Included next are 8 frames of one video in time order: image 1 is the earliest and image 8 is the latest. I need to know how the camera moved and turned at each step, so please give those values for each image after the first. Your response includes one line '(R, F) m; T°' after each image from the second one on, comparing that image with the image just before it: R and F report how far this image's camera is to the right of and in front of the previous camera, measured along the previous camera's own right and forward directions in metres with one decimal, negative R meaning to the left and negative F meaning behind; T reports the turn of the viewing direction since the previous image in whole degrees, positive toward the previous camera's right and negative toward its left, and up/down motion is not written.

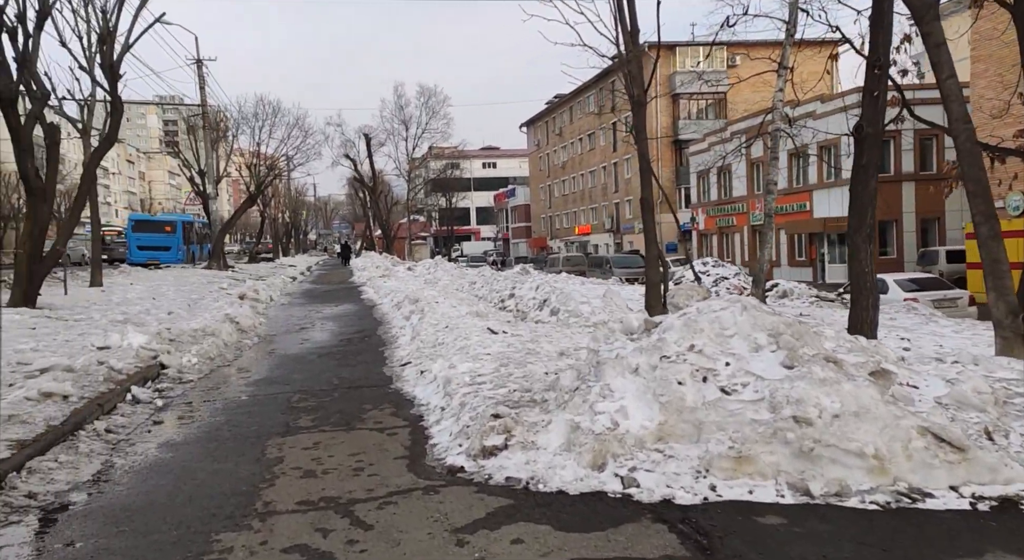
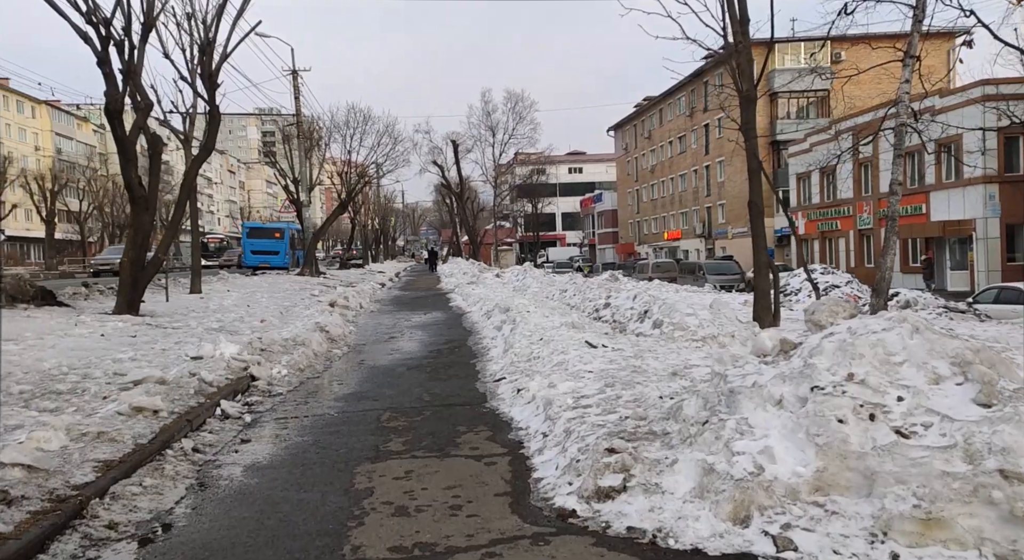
(-0.2, +0.6) m; -6°
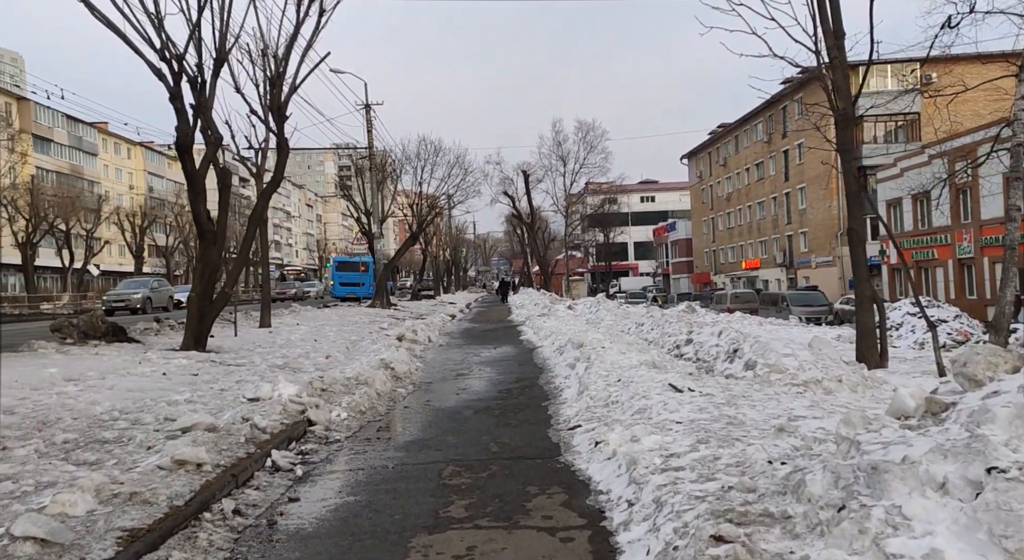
(0.0, +0.8) m; -5°
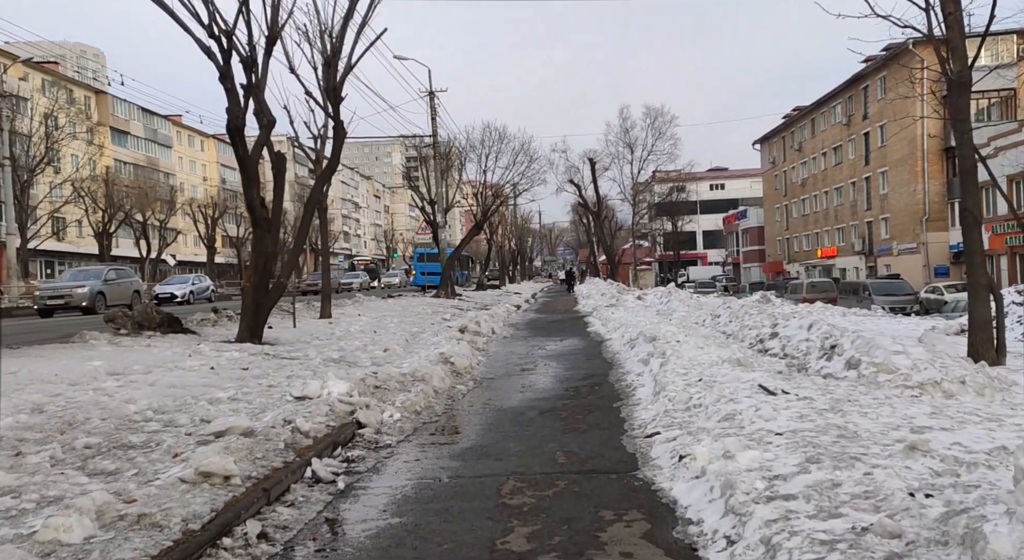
(0.0, +0.9) m; -4°
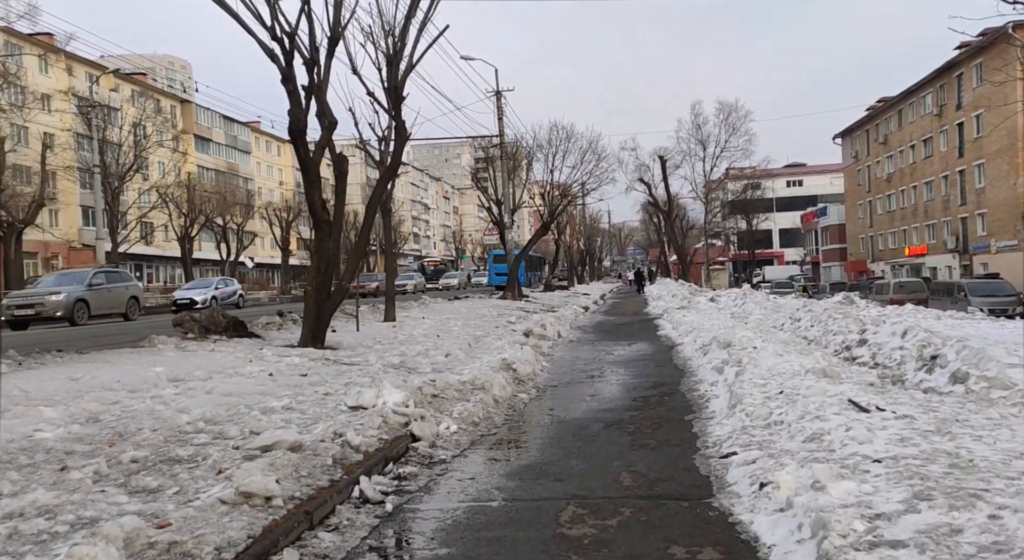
(+0.1, +0.5) m; -5°
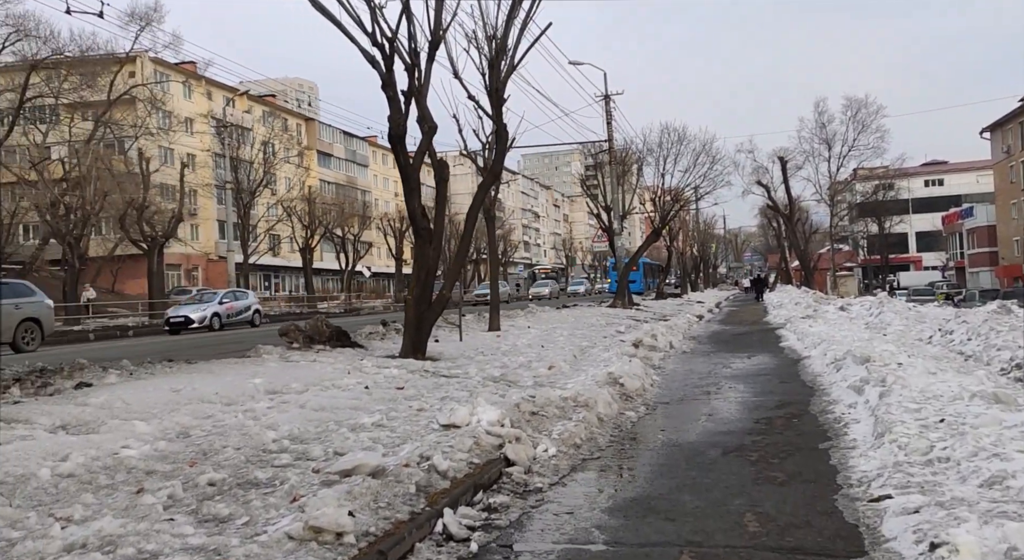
(+0.1, +0.7) m; -8°
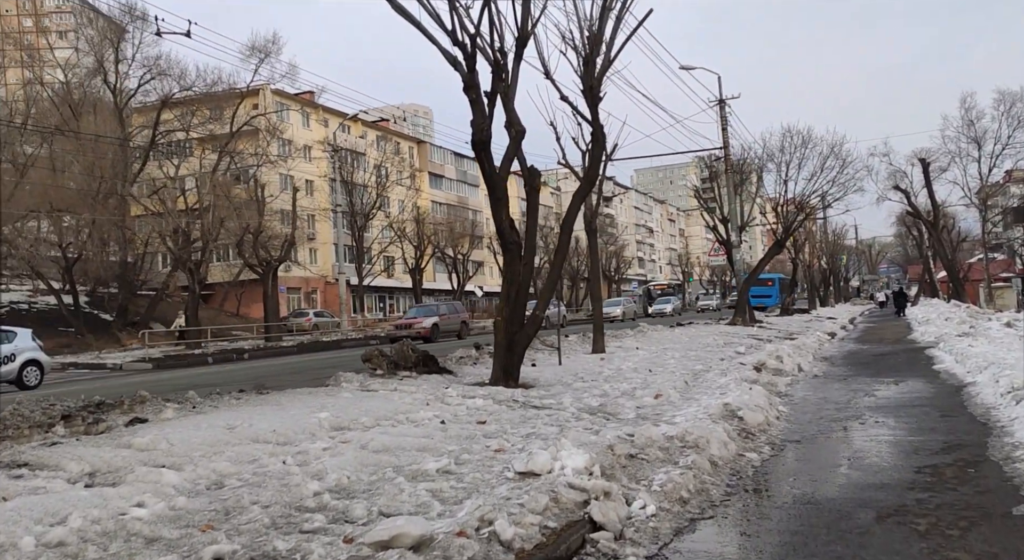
(+0.2, +1.4) m; -8°
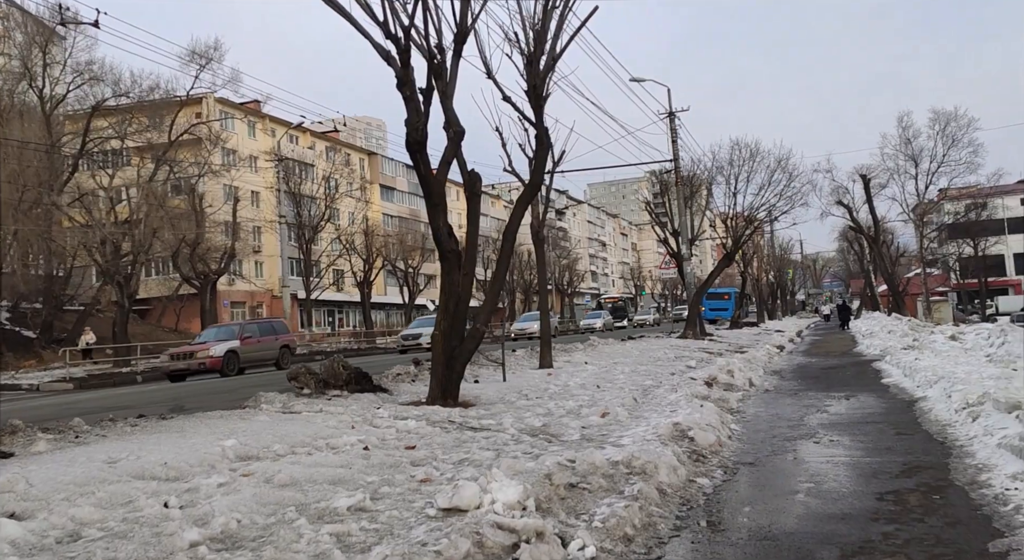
(+0.2, +0.8) m; +3°
